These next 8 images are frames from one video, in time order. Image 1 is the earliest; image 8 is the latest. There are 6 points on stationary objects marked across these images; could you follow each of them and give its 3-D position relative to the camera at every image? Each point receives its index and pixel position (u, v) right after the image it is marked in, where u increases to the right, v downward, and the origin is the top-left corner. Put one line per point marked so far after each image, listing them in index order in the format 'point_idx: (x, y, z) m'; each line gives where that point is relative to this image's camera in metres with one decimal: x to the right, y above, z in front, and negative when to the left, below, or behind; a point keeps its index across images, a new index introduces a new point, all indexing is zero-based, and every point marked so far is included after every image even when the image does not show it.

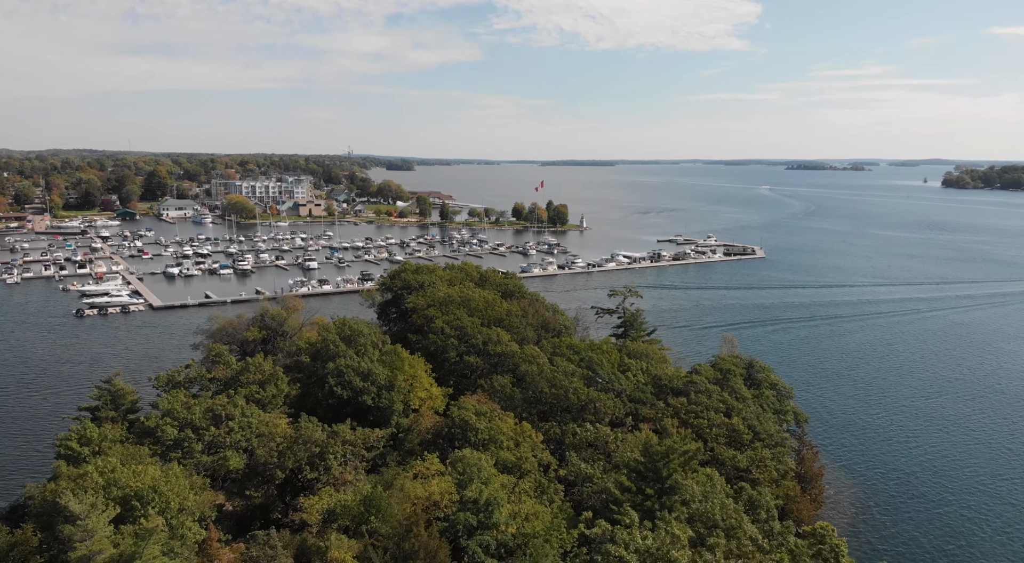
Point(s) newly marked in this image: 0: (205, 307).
0: (-7.1, -0.7, +15.9) m
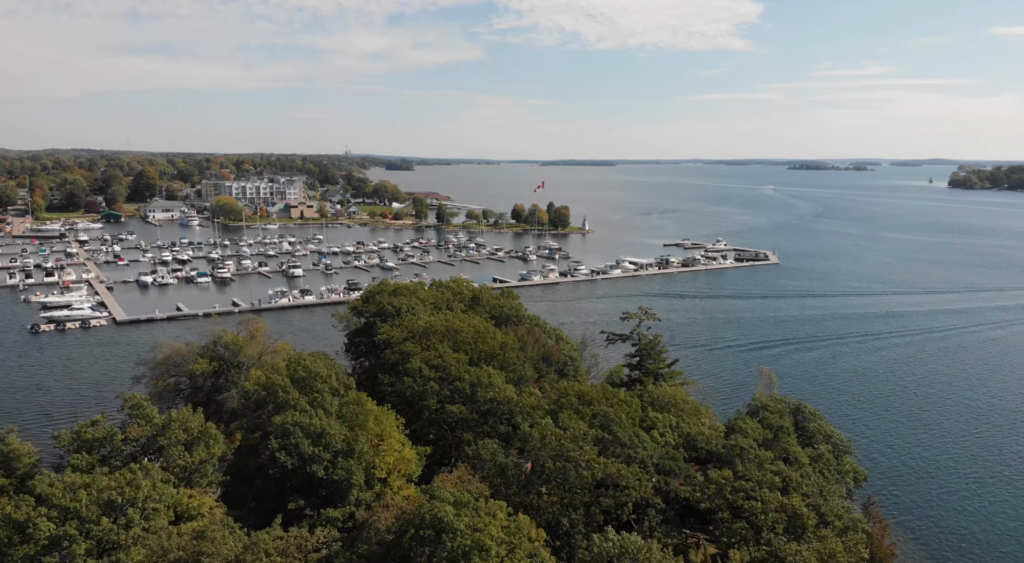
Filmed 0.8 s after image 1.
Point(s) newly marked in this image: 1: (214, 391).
0: (-7.2, -0.9, +14.5) m
1: (-3.4, -1.3, +7.8) m
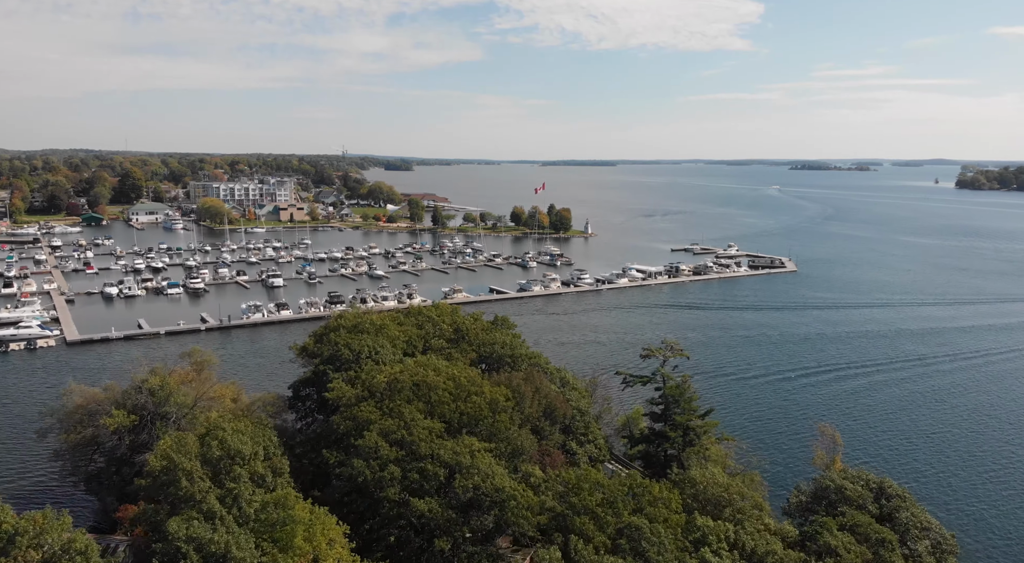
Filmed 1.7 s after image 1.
0: (-7.2, -1.2, +13.0) m
1: (-3.5, -1.5, +6.3) m
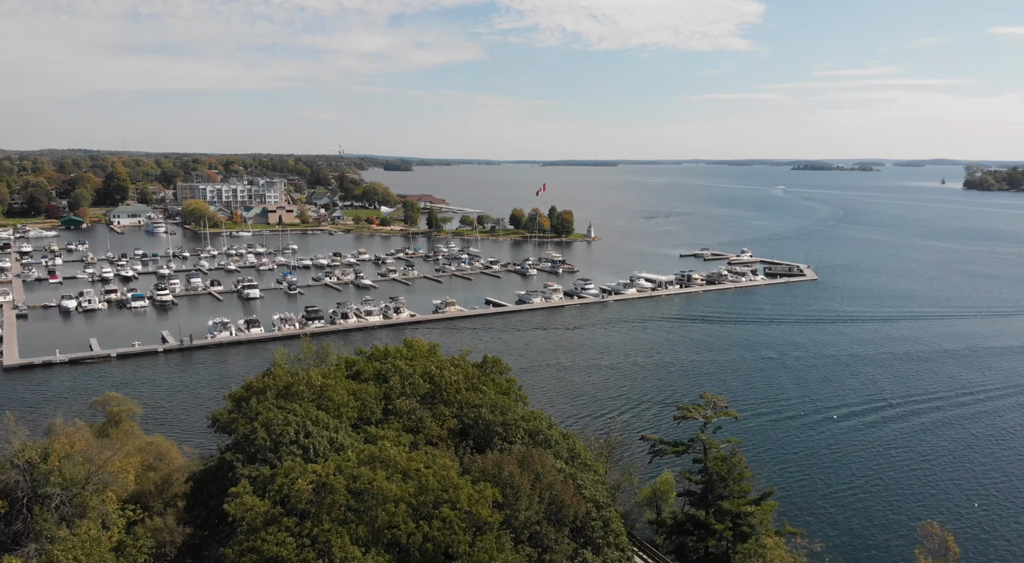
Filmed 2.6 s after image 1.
0: (-7.3, -1.5, +11.5) m
1: (-3.5, -1.8, +4.7) m
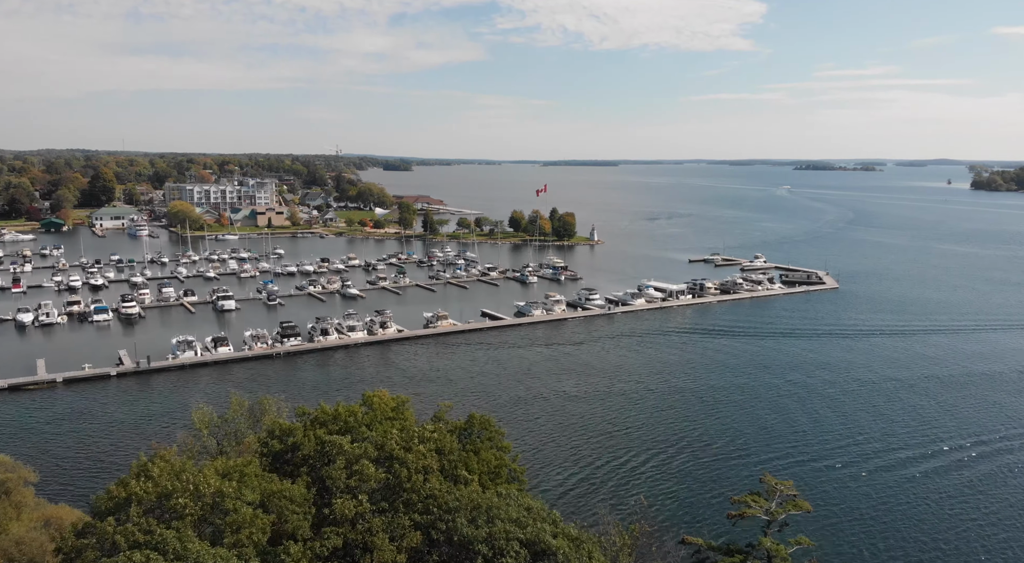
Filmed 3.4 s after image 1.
0: (-7.3, -1.7, +10.1) m
1: (-3.6, -2.1, +3.4) m
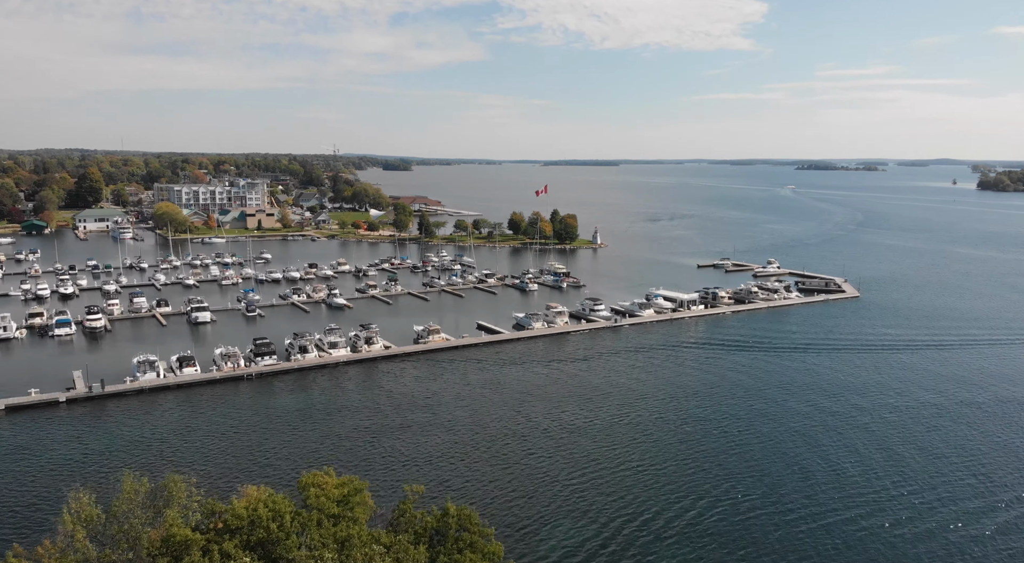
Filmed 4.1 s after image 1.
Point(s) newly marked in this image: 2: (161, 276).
0: (-7.3, -1.9, +8.9) m
1: (-3.6, -2.3, +2.2) m
2: (-9.8, +0.2, +19.0) m
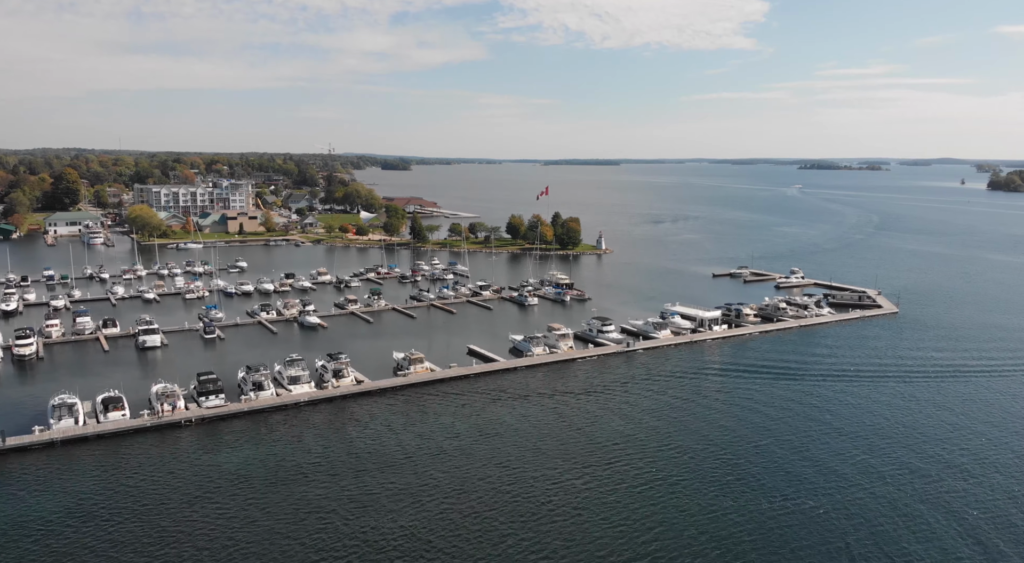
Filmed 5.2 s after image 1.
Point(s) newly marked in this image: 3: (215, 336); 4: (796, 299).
0: (-7.4, -2.2, +7.0) m
1: (-3.7, -2.6, +0.3) m
2: (-9.8, -0.2, +17.2) m
3: (-5.7, -1.0, +13.3) m
4: (+6.9, -0.4, +16.6) m
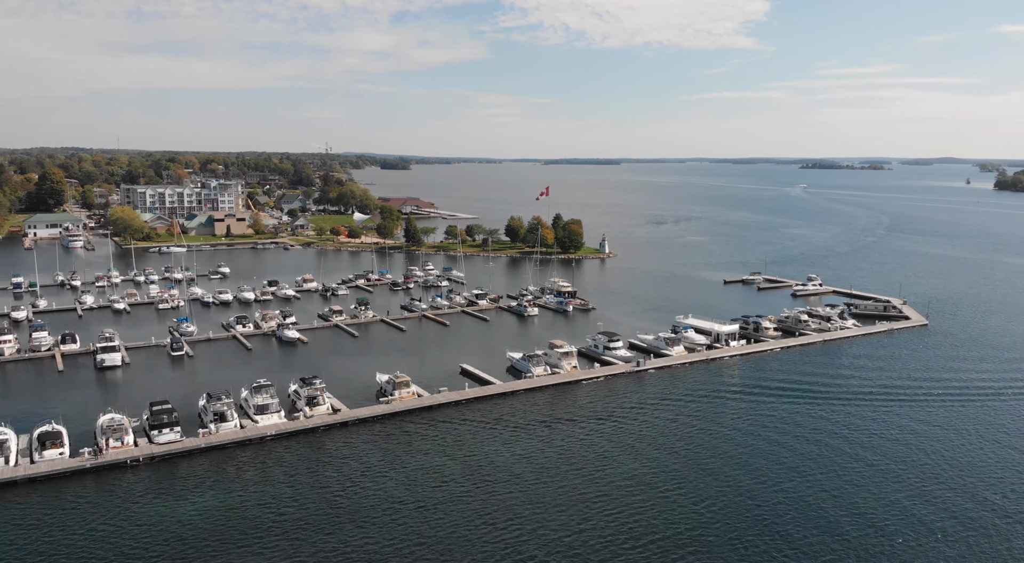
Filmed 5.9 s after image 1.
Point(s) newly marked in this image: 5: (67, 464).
0: (-7.5, -2.4, +5.9) m
1: (-3.7, -2.8, -0.9) m
2: (-9.8, -0.4, +16.0) m
3: (-5.8, -1.2, +12.1) m
4: (+6.8, -0.6, +15.4) m
5: (-5.0, -2.0, +7.7) m
